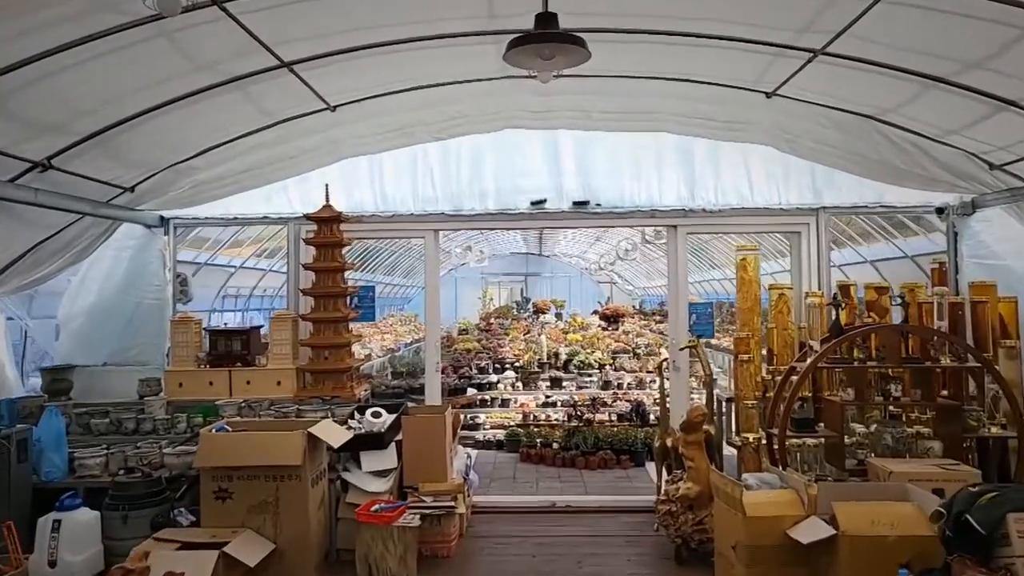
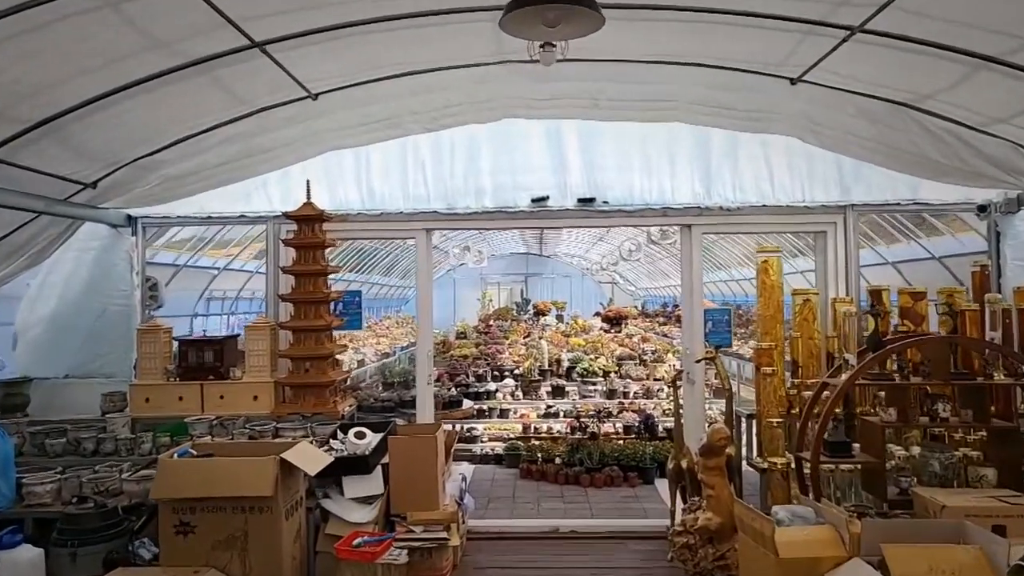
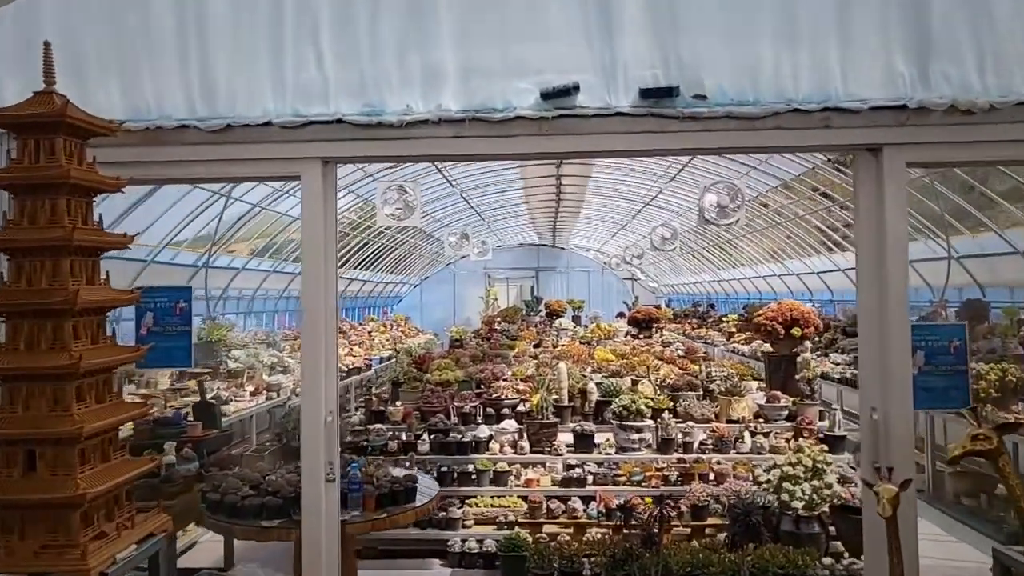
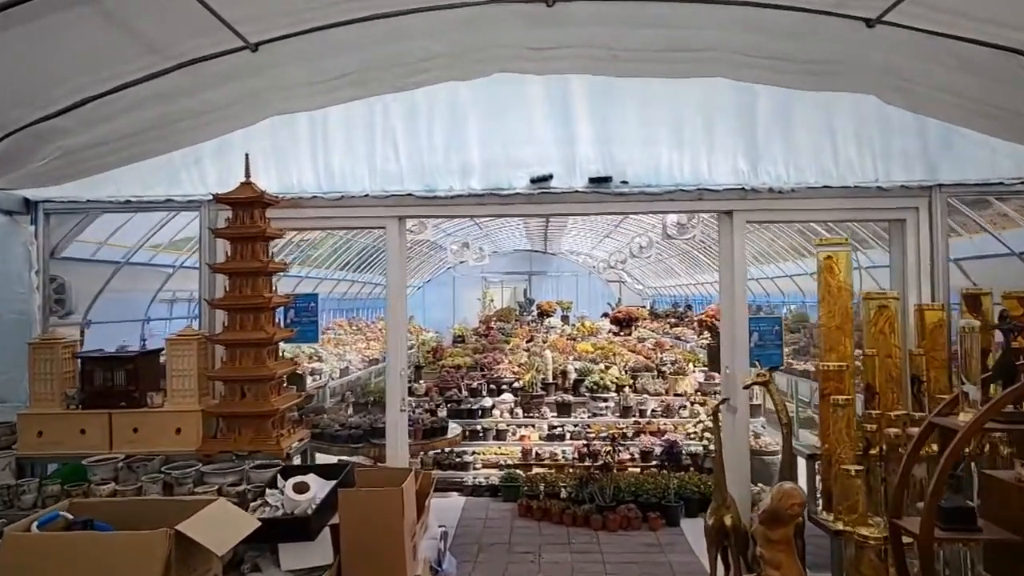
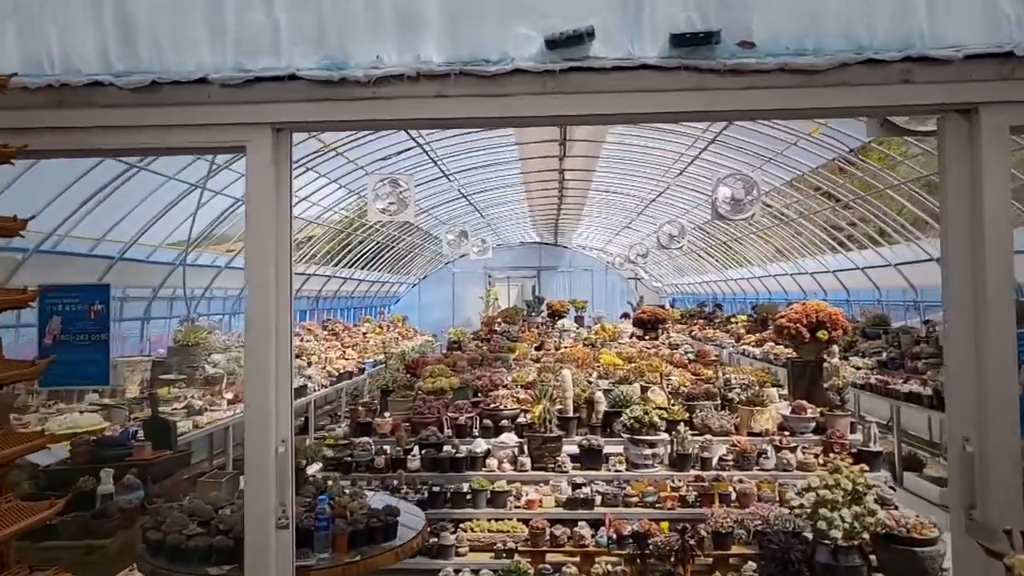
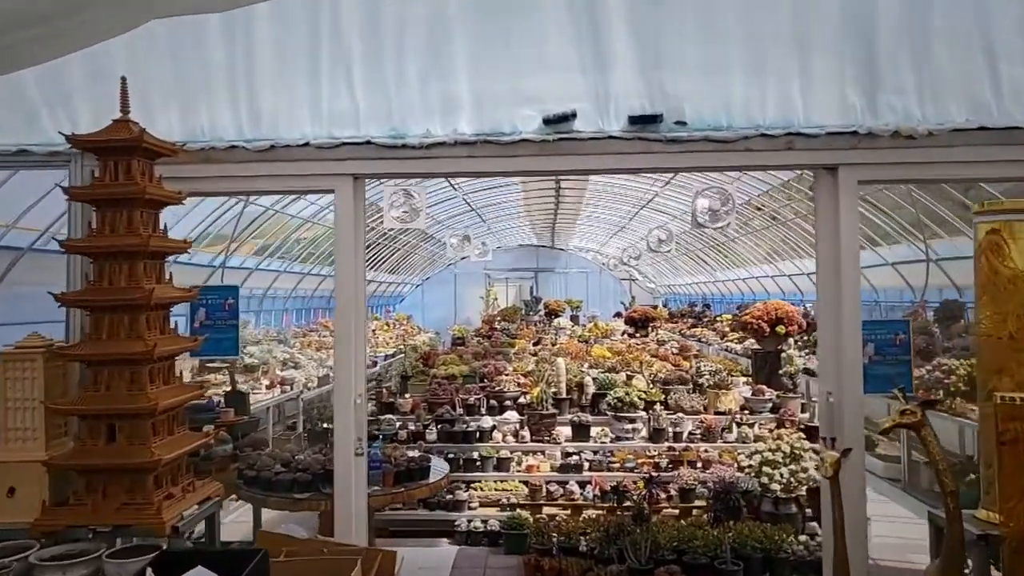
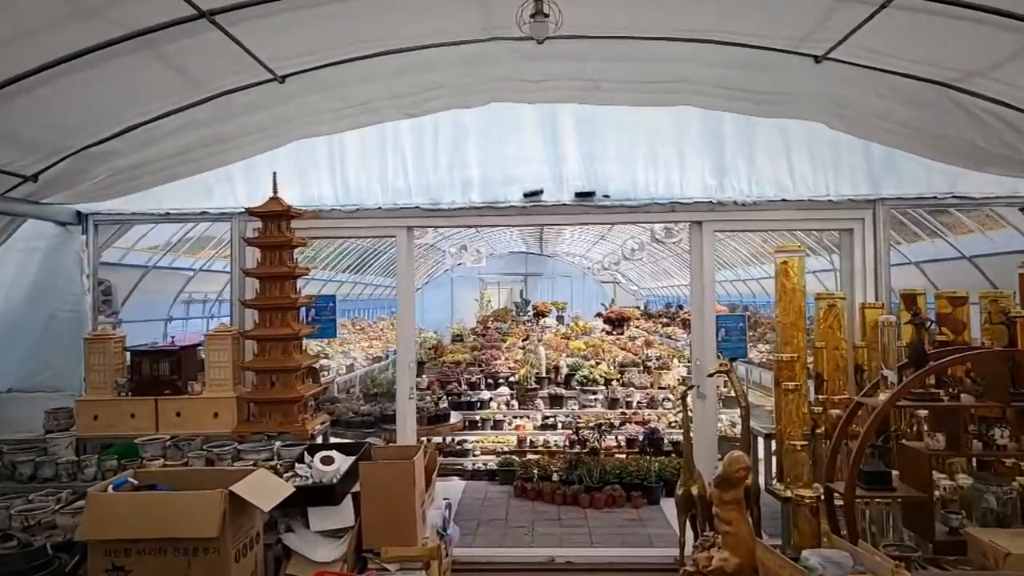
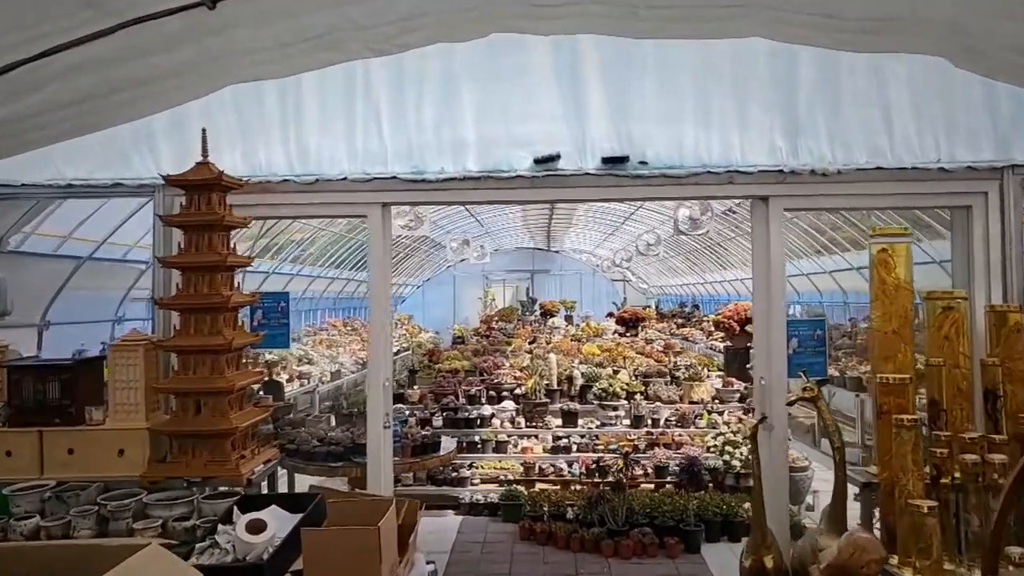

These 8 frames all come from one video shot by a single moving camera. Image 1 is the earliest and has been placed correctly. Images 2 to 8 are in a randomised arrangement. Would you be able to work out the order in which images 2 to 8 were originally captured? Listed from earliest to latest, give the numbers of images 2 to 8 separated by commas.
2, 7, 4, 8, 6, 3, 5
